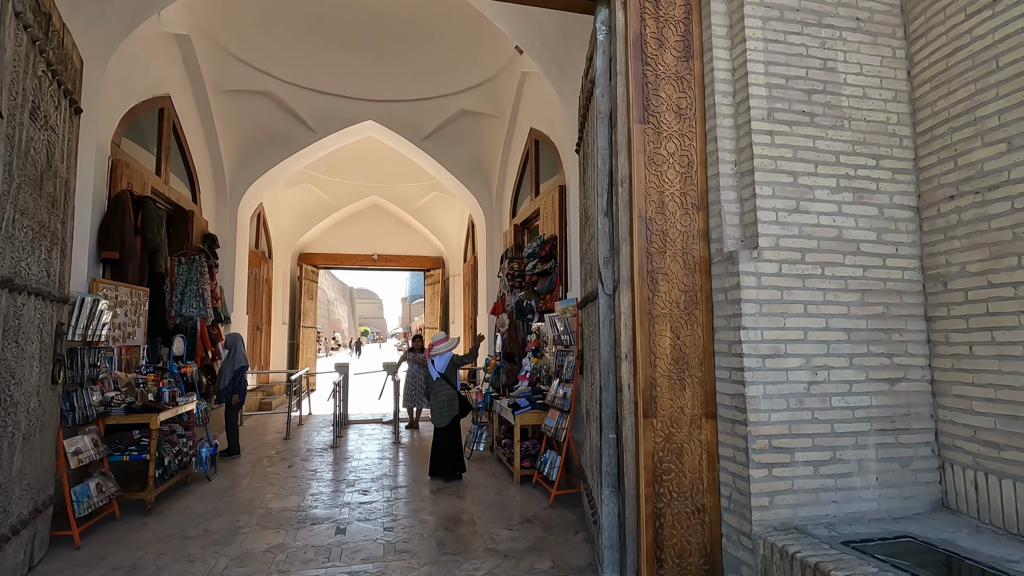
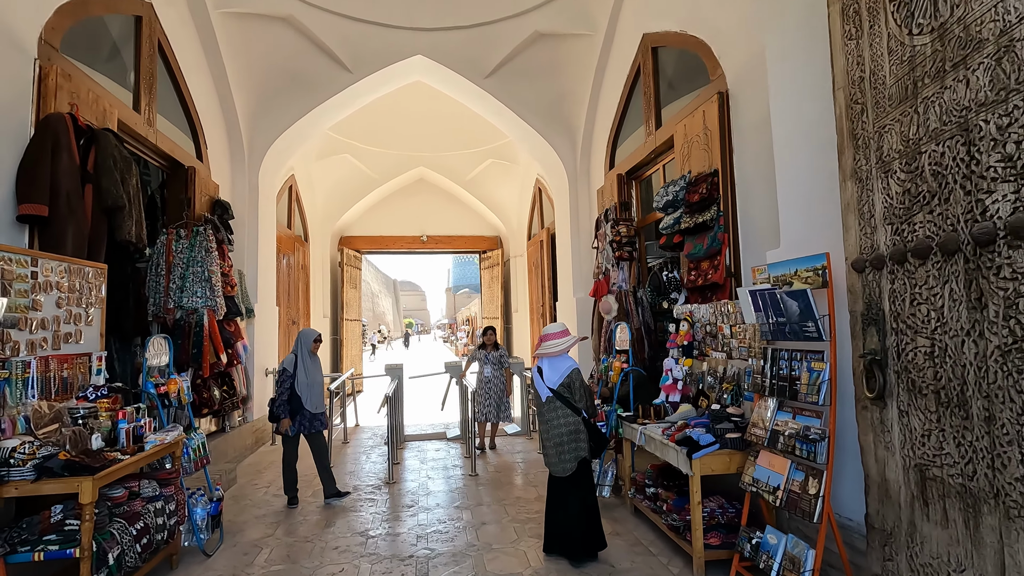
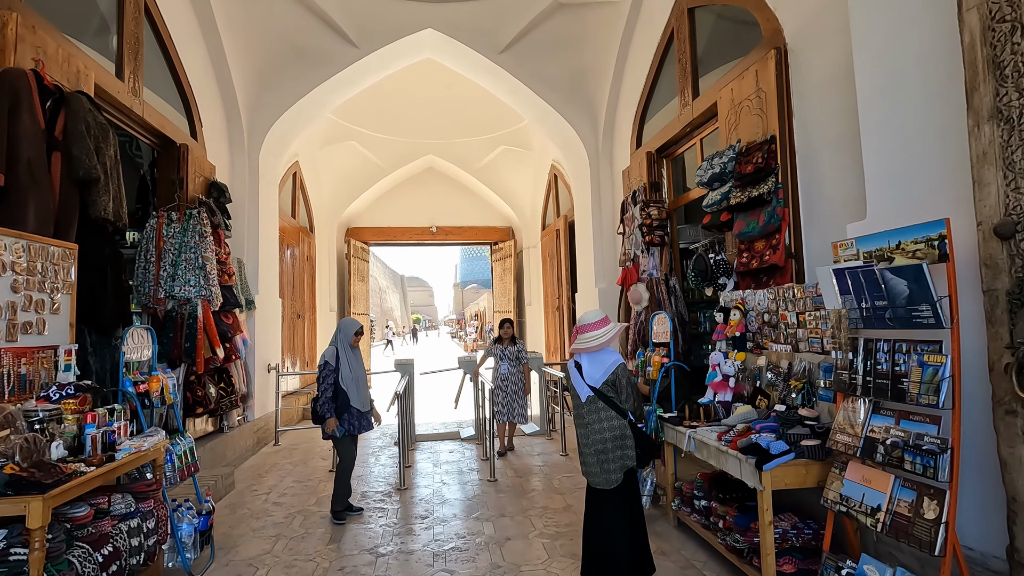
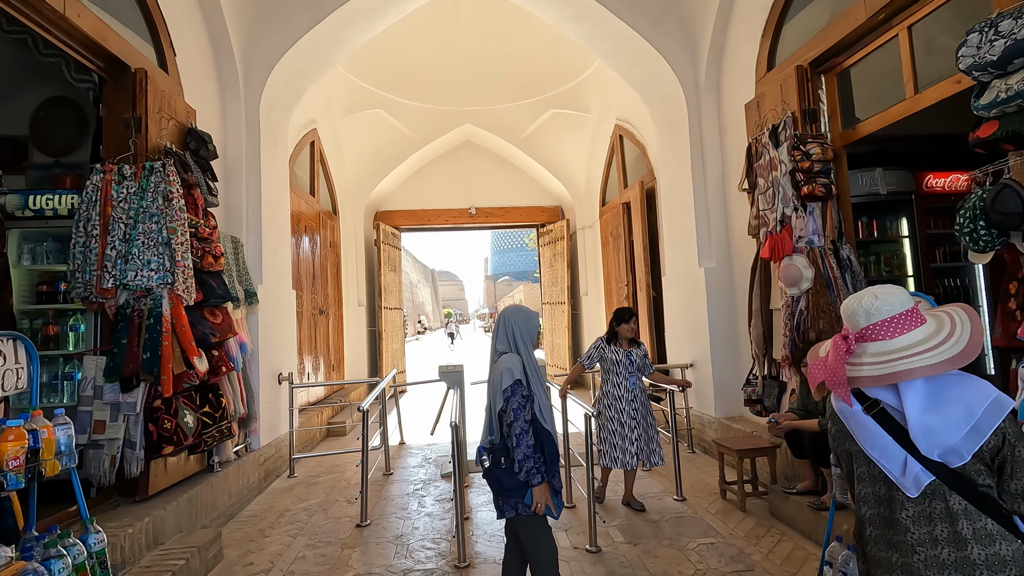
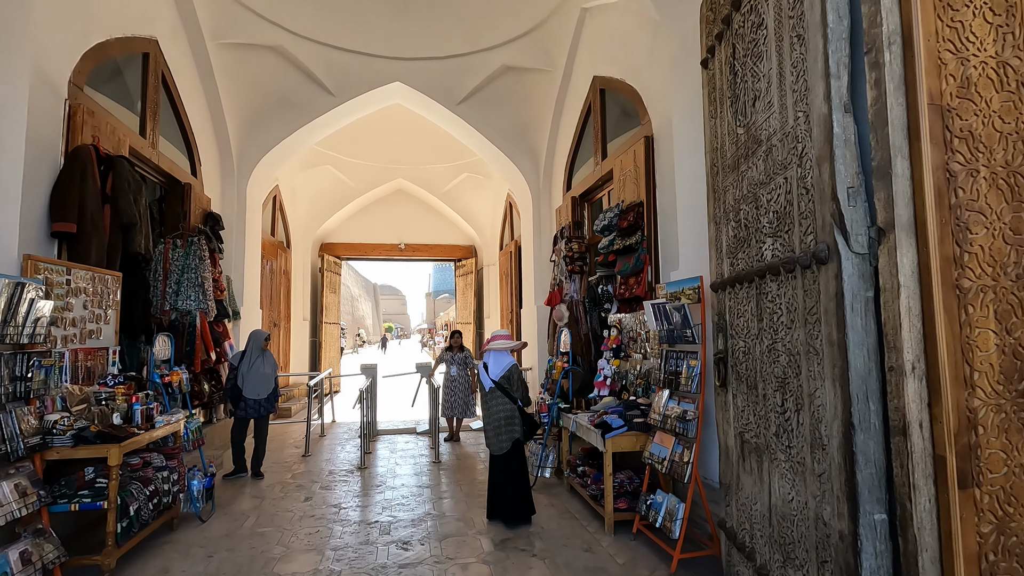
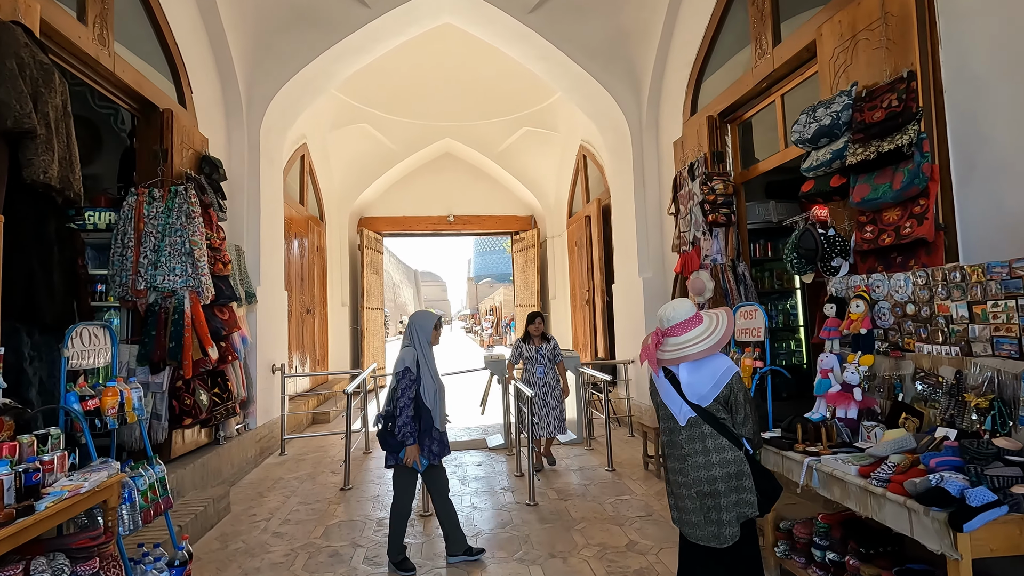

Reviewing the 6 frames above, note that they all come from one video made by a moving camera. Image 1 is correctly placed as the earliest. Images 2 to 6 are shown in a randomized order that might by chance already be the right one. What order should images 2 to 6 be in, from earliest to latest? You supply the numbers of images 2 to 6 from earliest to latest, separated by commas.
5, 2, 3, 6, 4
